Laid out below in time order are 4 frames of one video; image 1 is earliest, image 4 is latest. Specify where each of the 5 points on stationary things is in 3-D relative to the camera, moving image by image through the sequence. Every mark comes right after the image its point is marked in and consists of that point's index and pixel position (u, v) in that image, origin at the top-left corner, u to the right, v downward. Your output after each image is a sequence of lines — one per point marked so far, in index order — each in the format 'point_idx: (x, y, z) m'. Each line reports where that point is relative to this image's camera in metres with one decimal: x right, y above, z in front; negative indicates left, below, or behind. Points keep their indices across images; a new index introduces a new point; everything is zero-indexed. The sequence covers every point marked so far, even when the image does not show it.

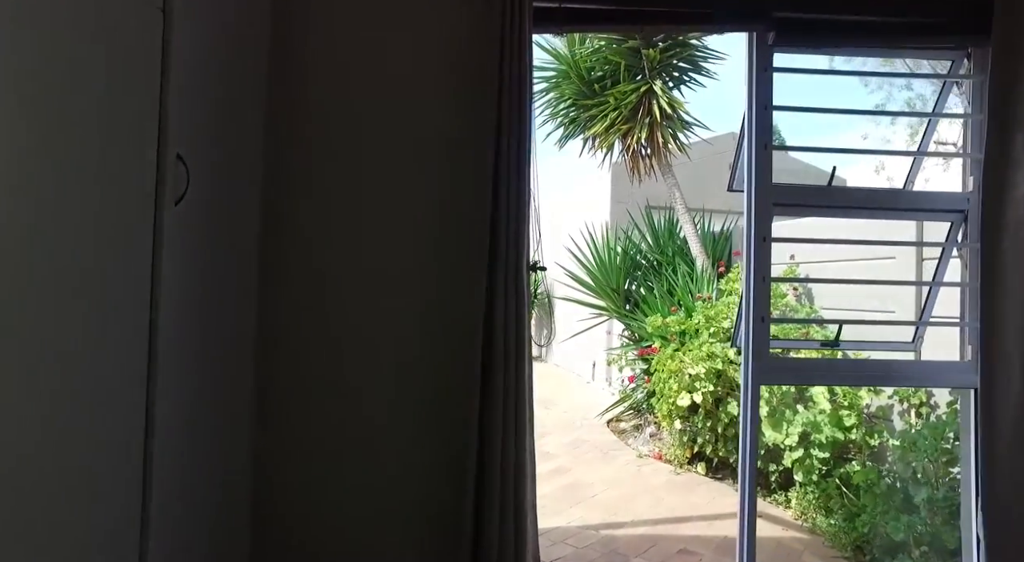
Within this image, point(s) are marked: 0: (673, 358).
0: (+1.1, -0.6, +4.0) m
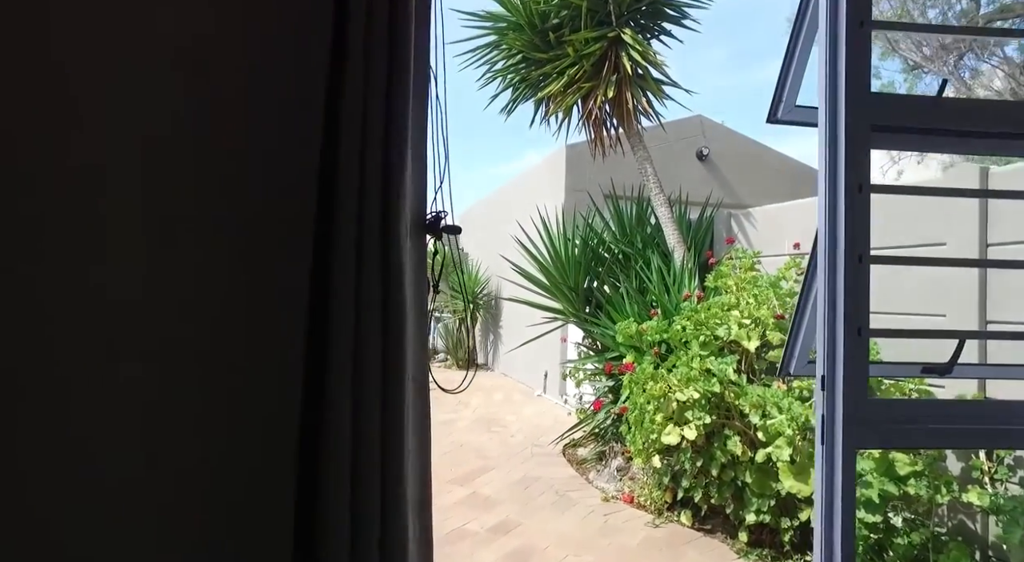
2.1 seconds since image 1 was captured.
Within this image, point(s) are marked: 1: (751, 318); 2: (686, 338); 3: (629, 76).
0: (+0.8, -0.5, +3.0) m
1: (+1.3, -0.2, +3.1) m
2: (+1.0, -0.3, +3.2) m
3: (+0.8, +1.5, +4.2) m
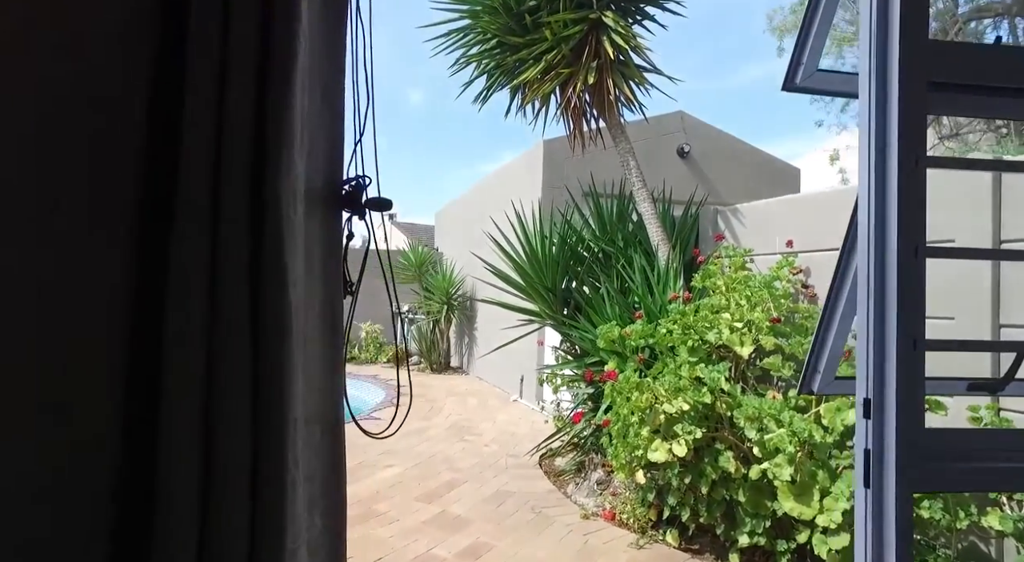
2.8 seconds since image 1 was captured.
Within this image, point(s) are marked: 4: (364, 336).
0: (+0.6, -0.5, +2.7) m
1: (+1.1, -0.2, +2.8) m
2: (+0.8, -0.3, +2.9) m
3: (+0.7, +1.5, +3.9) m
4: (-2.6, -1.0, +10.3) m
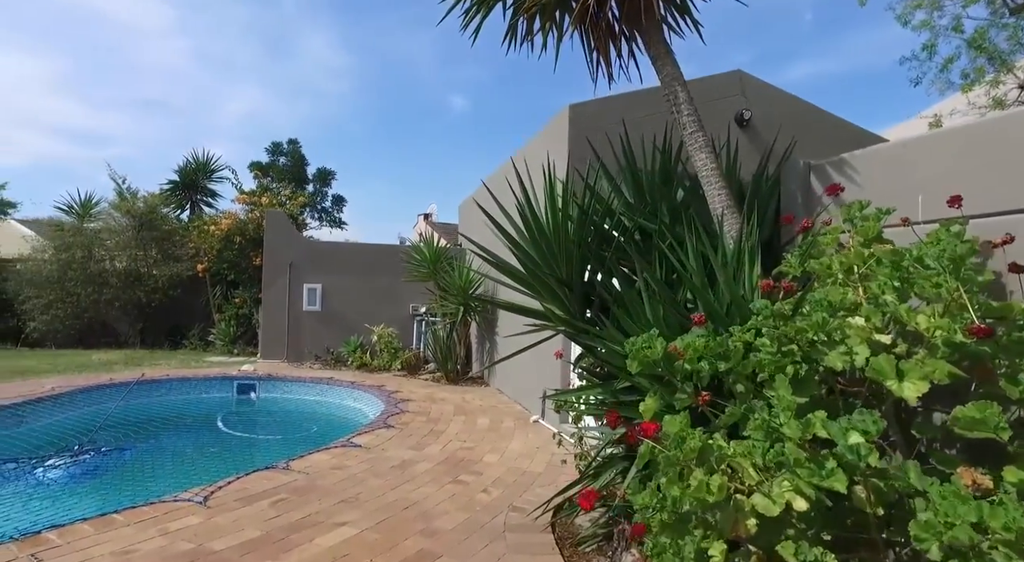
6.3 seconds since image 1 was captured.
0: (+0.5, -0.5, +1.5) m
1: (+1.0, -0.1, +1.5) m
2: (+0.7, -0.2, +1.6) m
3: (+0.6, +1.5, +2.6) m
4: (-2.2, -0.9, +9.2) m
